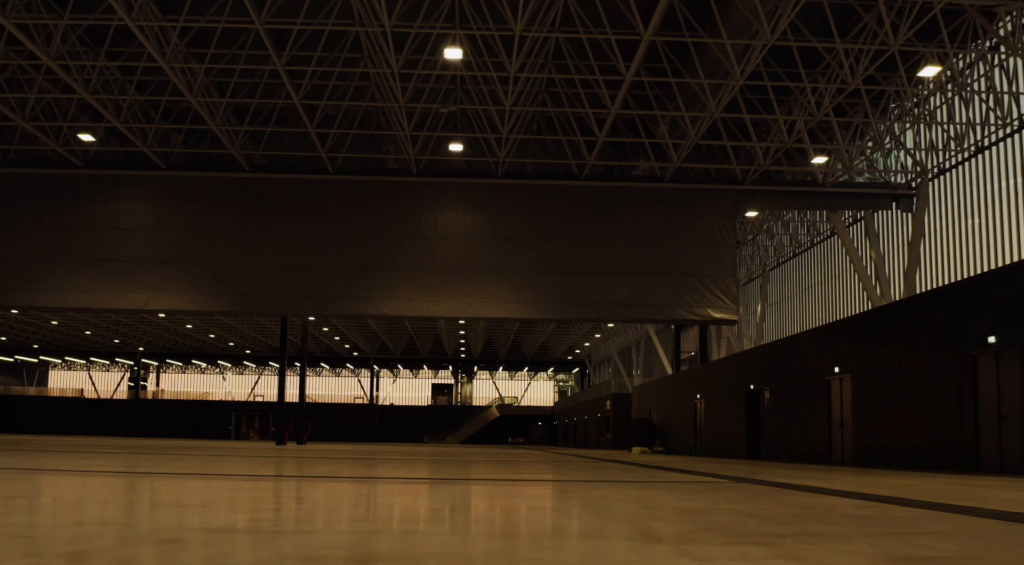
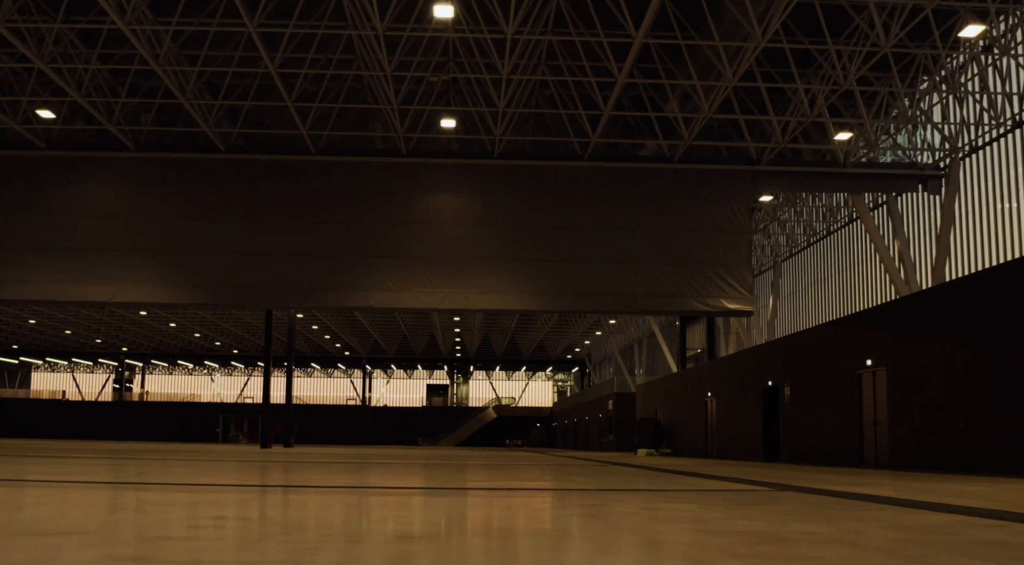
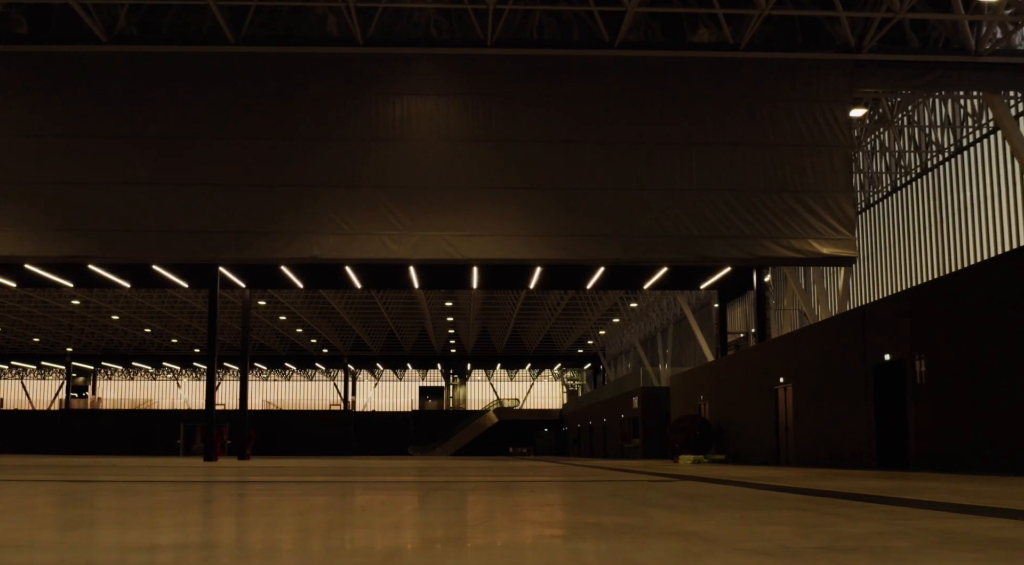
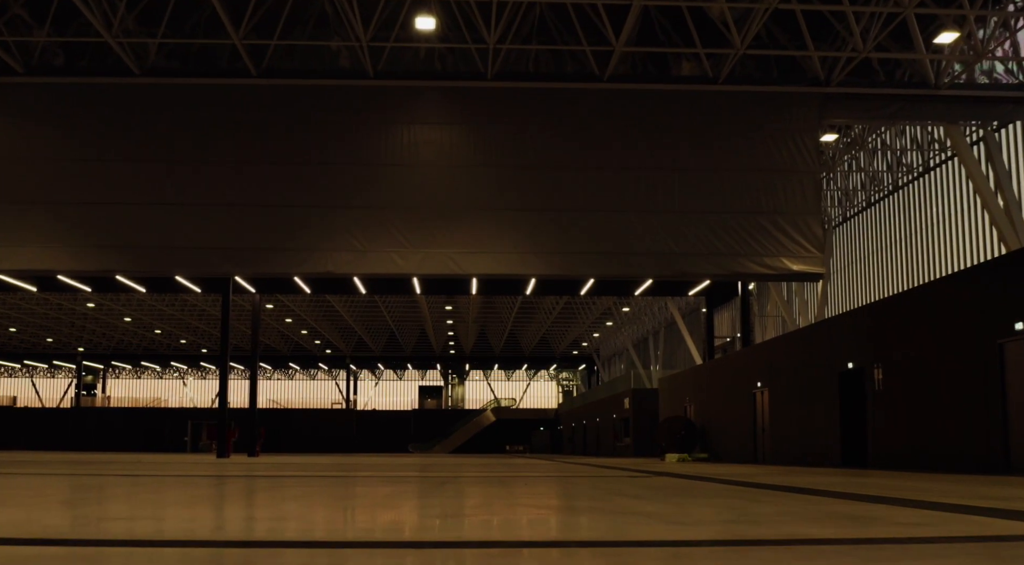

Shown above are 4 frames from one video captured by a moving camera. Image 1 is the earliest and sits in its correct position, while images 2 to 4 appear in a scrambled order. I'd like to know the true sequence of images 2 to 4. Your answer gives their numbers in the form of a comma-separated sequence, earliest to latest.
2, 4, 3
